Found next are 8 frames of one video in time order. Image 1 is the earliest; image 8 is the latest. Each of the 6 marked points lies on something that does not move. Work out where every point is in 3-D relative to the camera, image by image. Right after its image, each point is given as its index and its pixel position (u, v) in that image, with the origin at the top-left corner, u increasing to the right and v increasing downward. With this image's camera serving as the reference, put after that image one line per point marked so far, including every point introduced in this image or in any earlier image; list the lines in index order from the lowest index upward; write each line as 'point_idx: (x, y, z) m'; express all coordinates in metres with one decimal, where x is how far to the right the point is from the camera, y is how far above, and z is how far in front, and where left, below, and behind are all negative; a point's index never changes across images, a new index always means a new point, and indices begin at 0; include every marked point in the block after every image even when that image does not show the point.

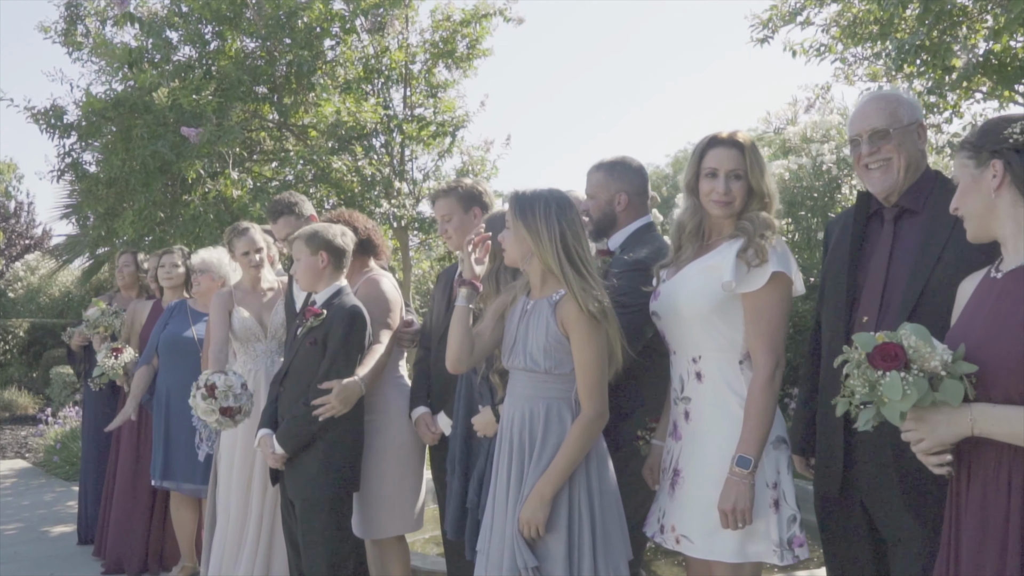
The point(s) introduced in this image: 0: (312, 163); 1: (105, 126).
0: (-2.1, +1.3, +10.1) m
1: (-3.9, +1.6, +9.3) m
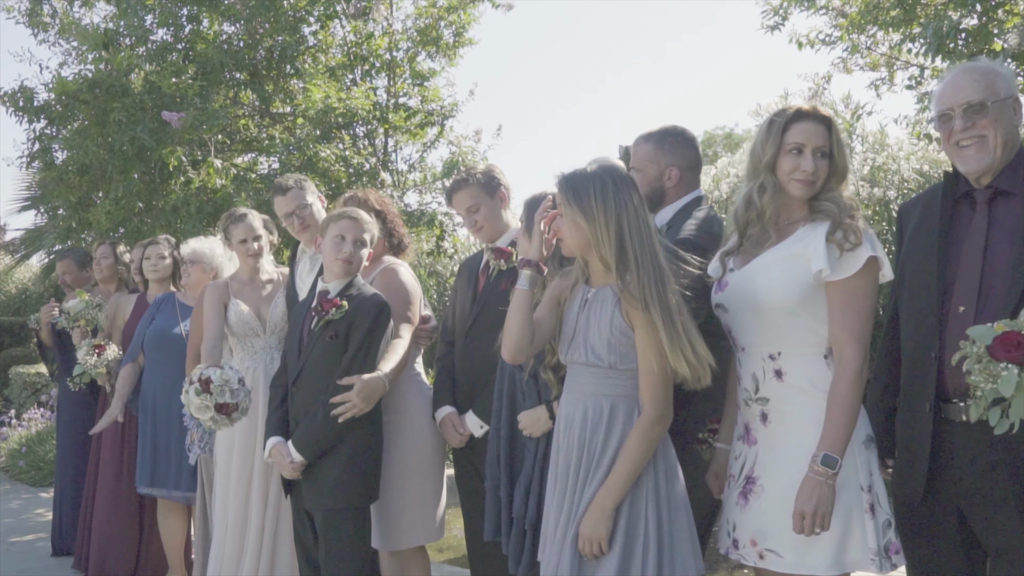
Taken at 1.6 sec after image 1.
0: (-2.2, +1.4, +9.6) m
1: (-3.9, +1.6, +8.7) m
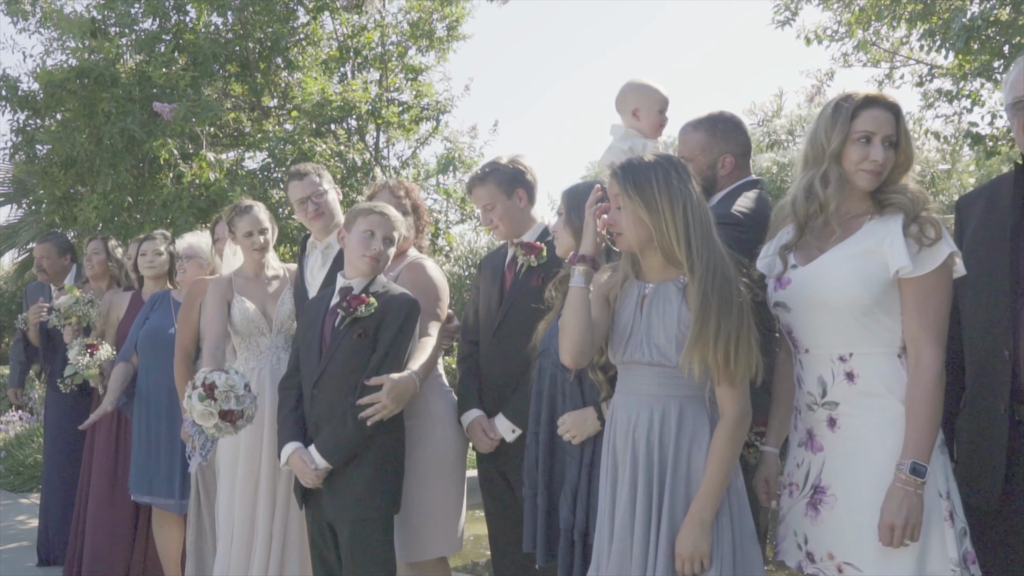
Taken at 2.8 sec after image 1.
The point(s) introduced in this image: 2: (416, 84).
0: (-2.2, +1.4, +9.3) m
1: (-3.9, +1.6, +8.4) m
2: (-1.0, +2.2, +10.5) m
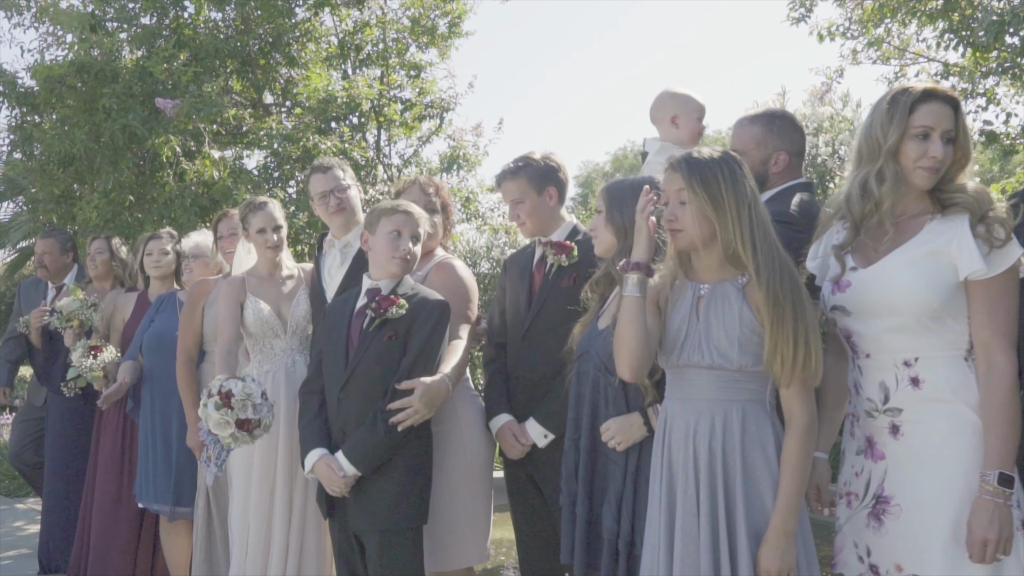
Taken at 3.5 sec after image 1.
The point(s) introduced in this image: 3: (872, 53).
0: (-2.1, +1.4, +9.2) m
1: (-3.8, +1.6, +8.2) m
2: (-1.0, +2.2, +10.4) m
3: (+3.5, +2.2, +9.2) m
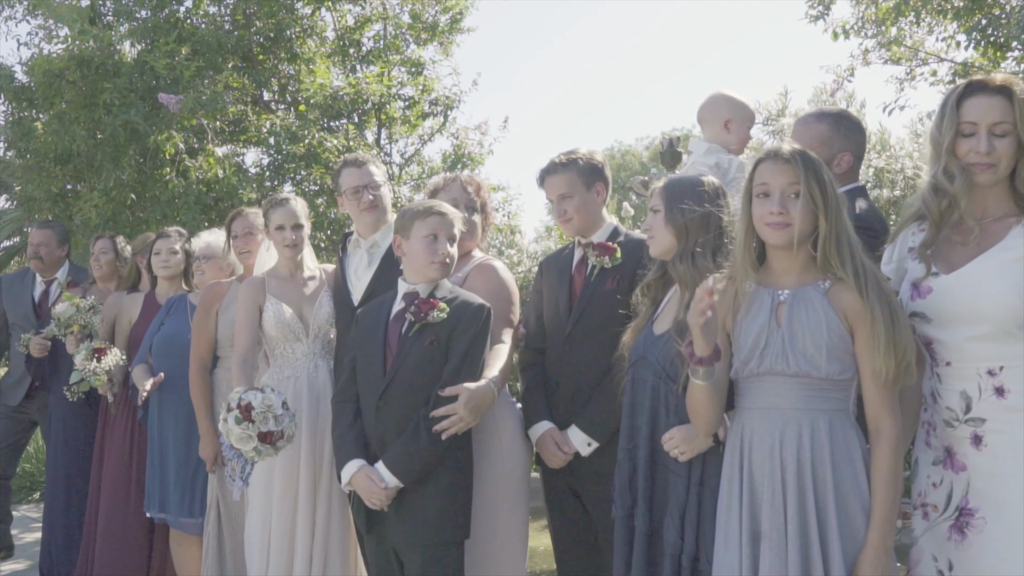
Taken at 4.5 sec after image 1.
0: (-2.0, +1.4, +8.9) m
1: (-3.7, +1.6, +7.9) m
2: (-1.0, +2.2, +10.2) m
3: (+3.5, +2.2, +9.1) m
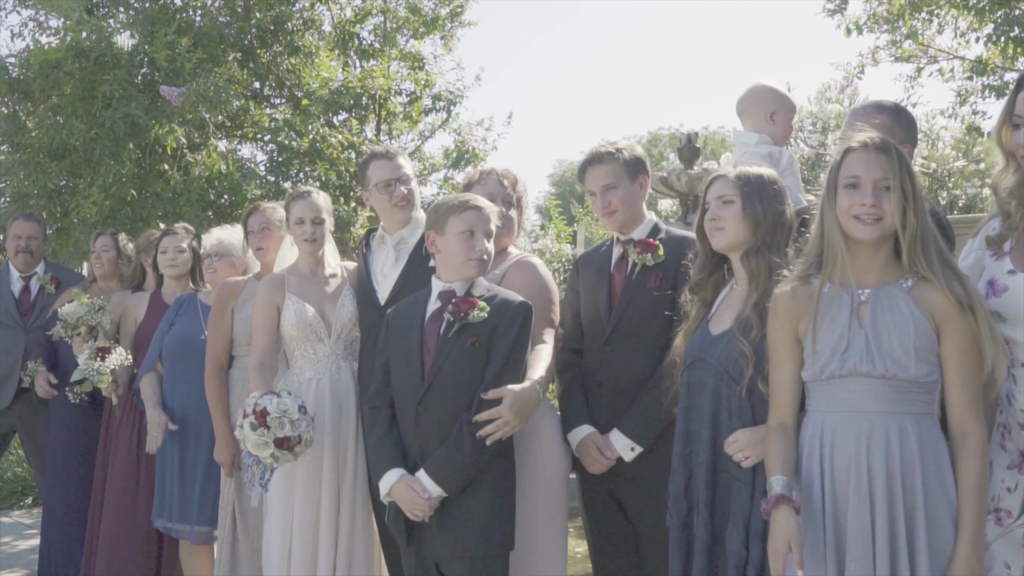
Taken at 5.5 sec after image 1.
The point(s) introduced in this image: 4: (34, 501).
0: (-2.0, +1.4, +8.7) m
1: (-3.6, +1.6, +7.7) m
2: (-0.9, +2.2, +10.0) m
3: (+3.6, +2.2, +9.0) m
4: (-4.4, -2.0, +8.9) m
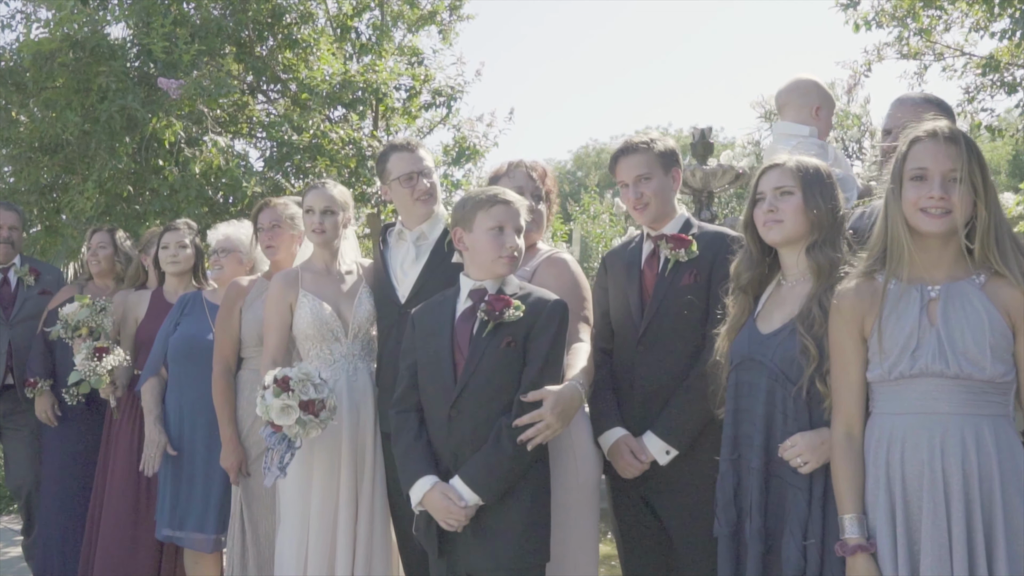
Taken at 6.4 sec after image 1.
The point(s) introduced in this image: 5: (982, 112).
0: (-1.9, +1.4, +8.5) m
1: (-3.6, +1.7, +7.5) m
2: (-0.9, +2.3, +9.8) m
3: (+3.6, +2.3, +8.9) m
4: (-4.4, -2.0, +8.7) m
5: (+4.2, +1.6, +8.6) m
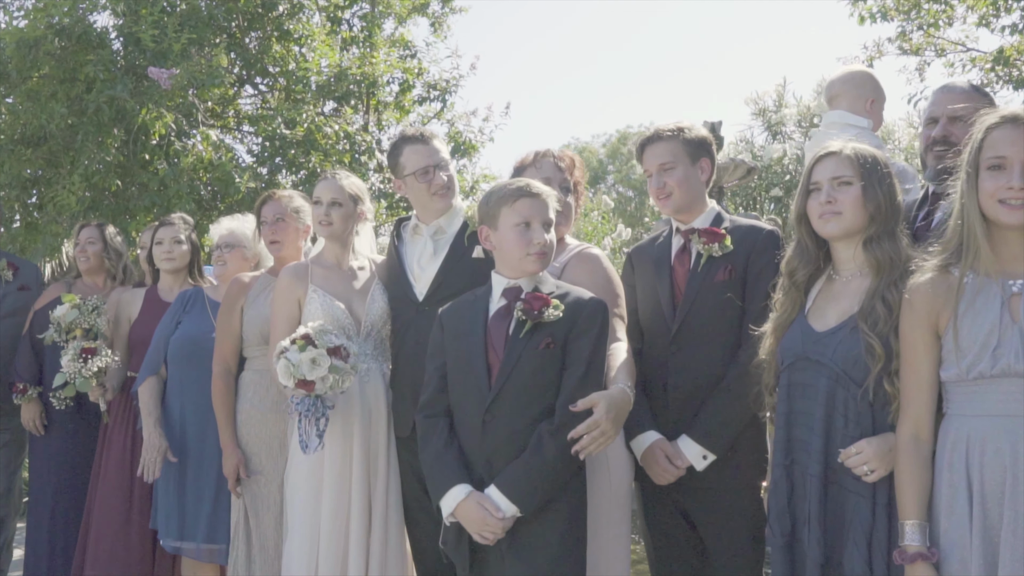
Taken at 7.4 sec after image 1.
0: (-1.9, +1.4, +8.3) m
1: (-3.6, +1.7, +7.2) m
2: (-1.0, +2.3, +9.6) m
3: (+3.6, +2.3, +8.8) m
4: (-4.4, -2.0, +8.3) m
5: (+4.2, +1.6, +8.5) m
